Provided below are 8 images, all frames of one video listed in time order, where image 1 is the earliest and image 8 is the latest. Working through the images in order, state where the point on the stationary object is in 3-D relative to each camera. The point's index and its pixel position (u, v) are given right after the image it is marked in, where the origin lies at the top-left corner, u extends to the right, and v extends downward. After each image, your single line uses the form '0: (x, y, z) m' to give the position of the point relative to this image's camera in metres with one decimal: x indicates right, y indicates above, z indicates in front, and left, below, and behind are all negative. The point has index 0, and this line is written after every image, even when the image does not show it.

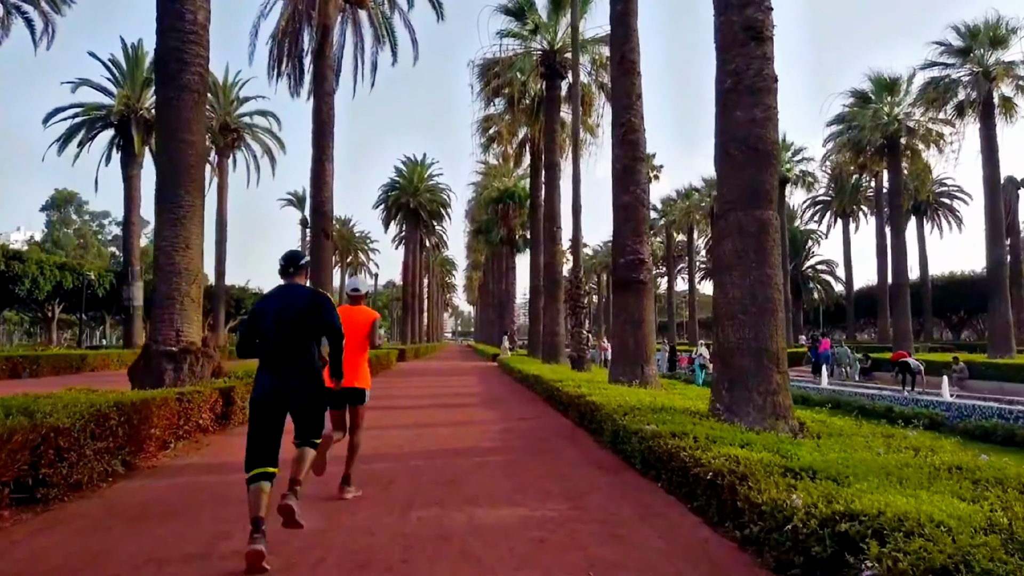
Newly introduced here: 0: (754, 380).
0: (+2.8, -1.1, +9.0) m
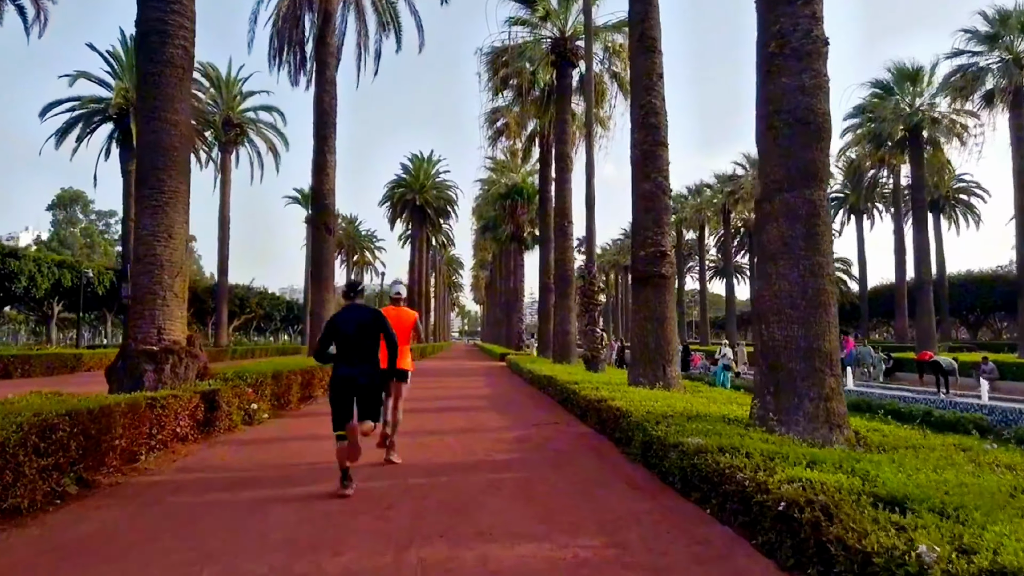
0: (+3.0, -1.0, +7.9) m
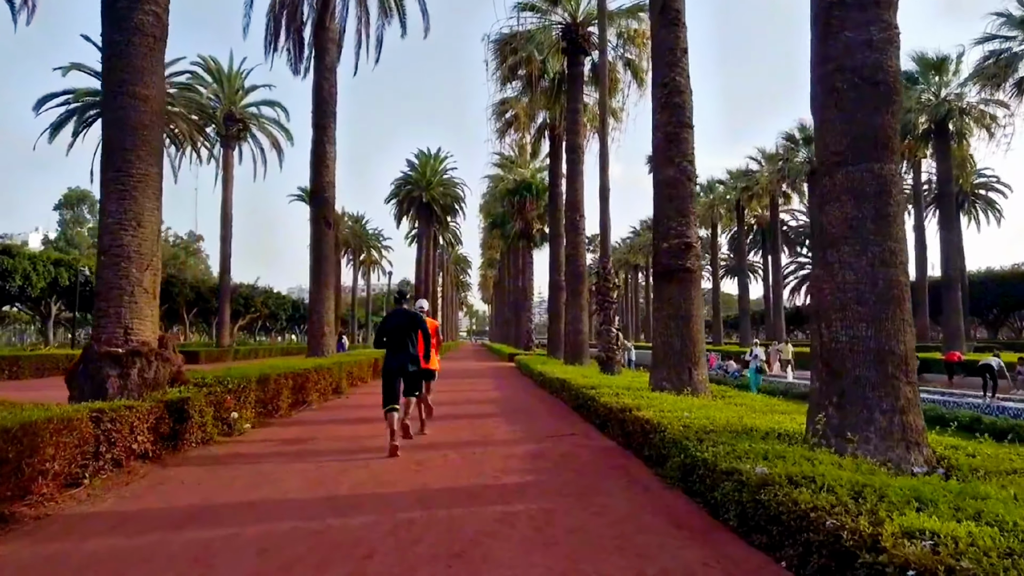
0: (+3.1, -0.9, +6.6) m
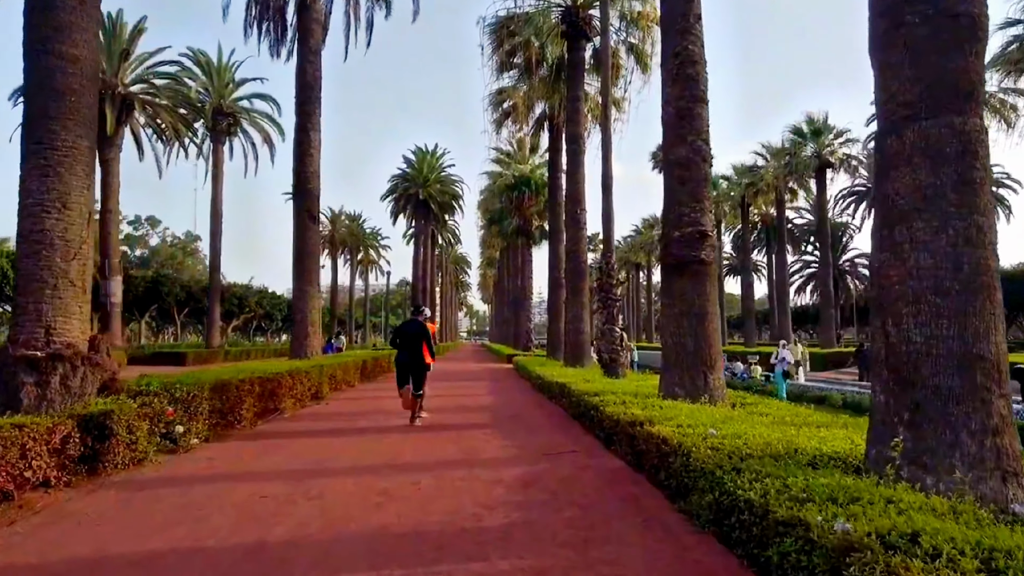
0: (+3.0, -0.8, +5.1) m
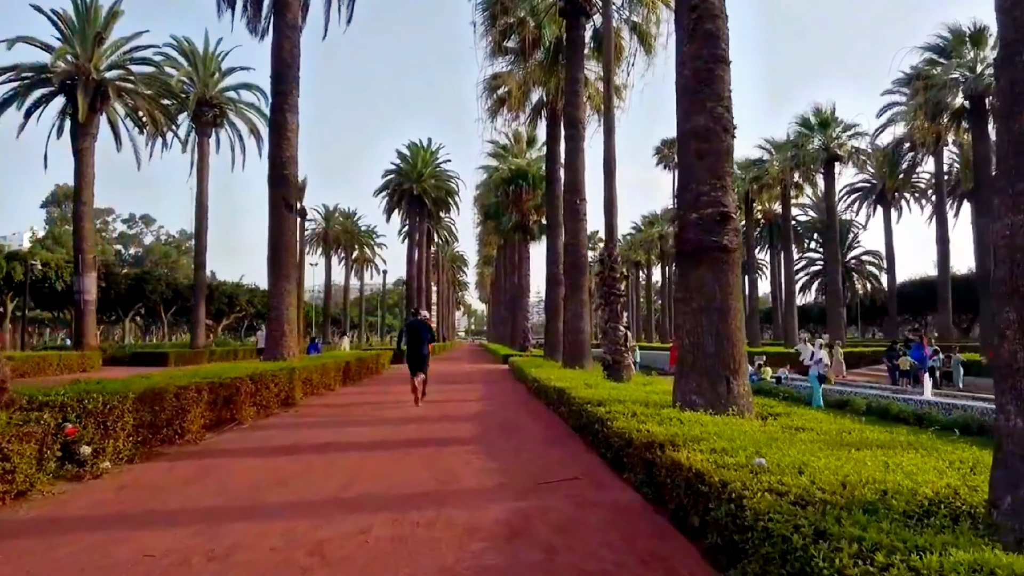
0: (+2.9, -0.7, +3.4) m
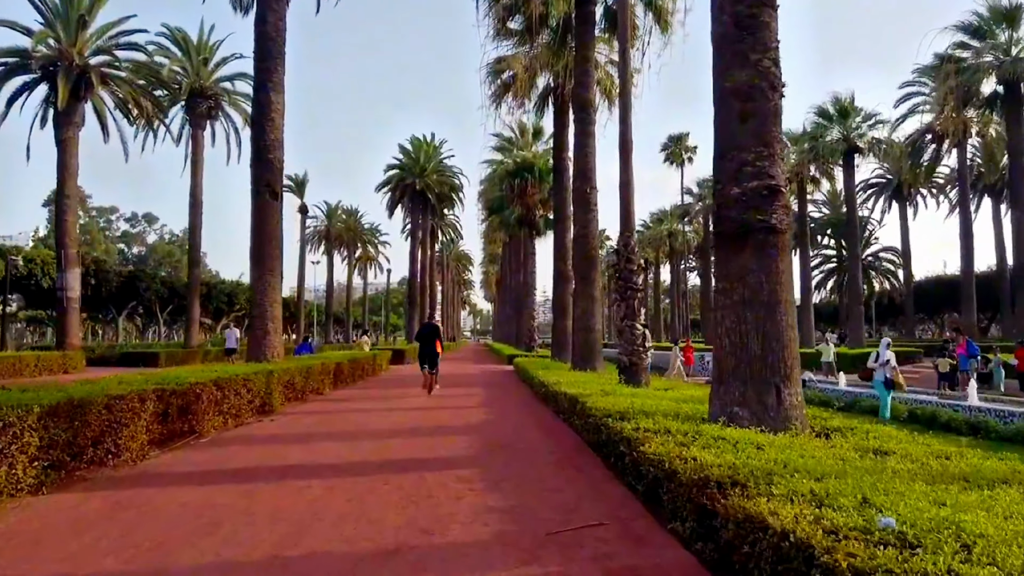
0: (+2.9, -0.6, +1.7) m
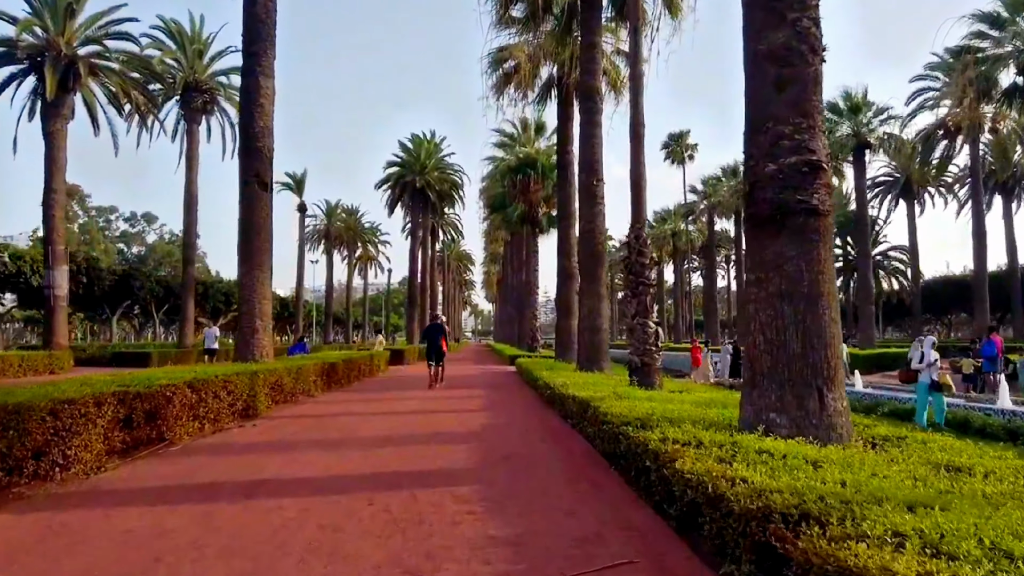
0: (+2.9, -0.5, +0.7) m
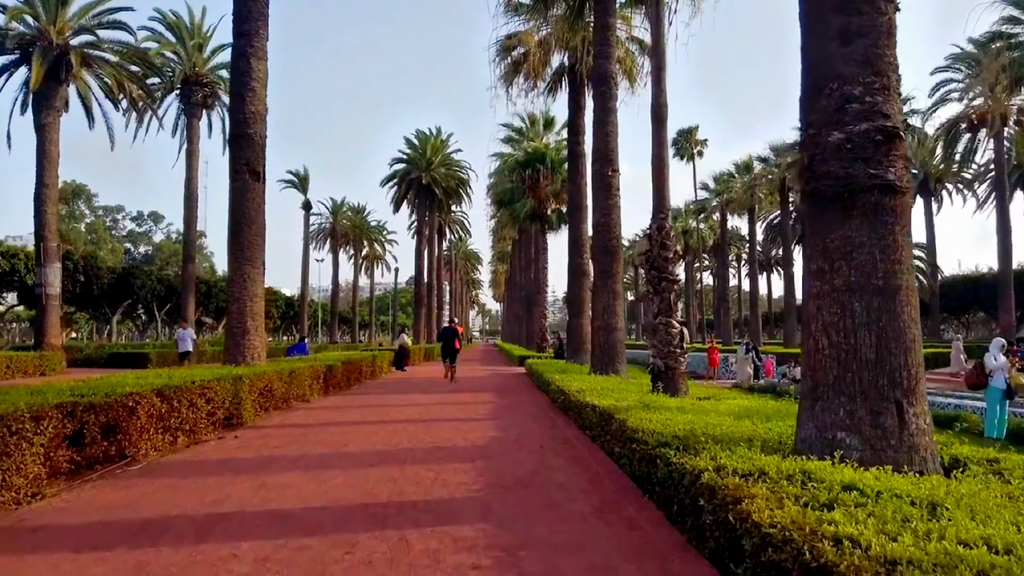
0: (+2.9, -0.4, -0.5) m
